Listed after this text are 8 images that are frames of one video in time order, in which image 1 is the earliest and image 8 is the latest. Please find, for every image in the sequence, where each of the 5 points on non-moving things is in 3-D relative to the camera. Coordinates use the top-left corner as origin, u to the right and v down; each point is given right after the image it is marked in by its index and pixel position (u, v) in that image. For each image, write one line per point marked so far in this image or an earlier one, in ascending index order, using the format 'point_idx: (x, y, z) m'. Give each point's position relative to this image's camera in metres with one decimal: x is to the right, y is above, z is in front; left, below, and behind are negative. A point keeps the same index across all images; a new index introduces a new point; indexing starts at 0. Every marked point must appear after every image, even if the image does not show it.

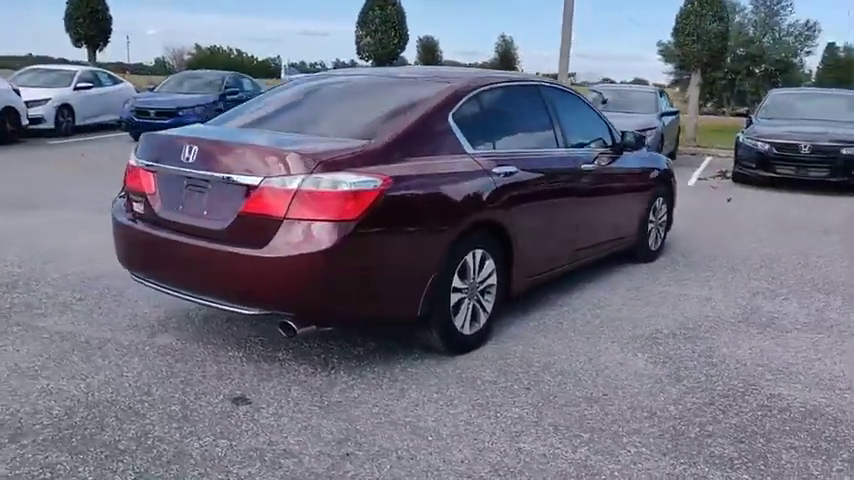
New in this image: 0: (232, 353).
0: (-1.2, -0.7, +4.4) m
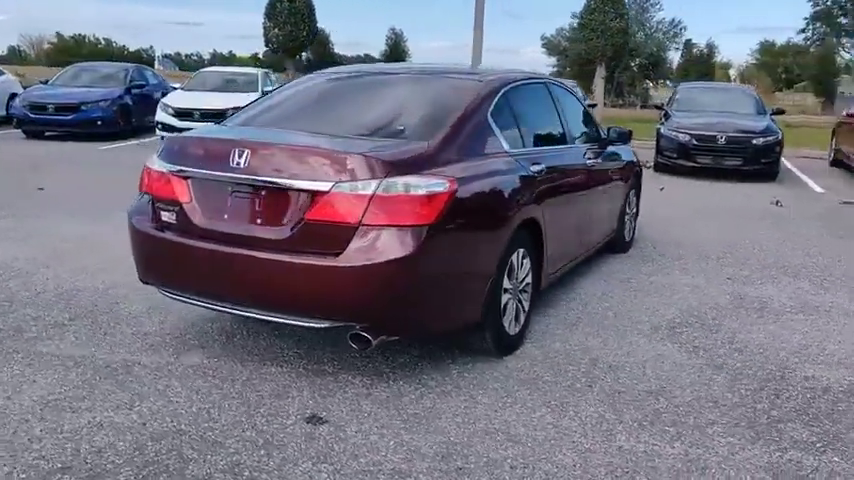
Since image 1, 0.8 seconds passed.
0: (-0.9, -0.8, +4.2) m
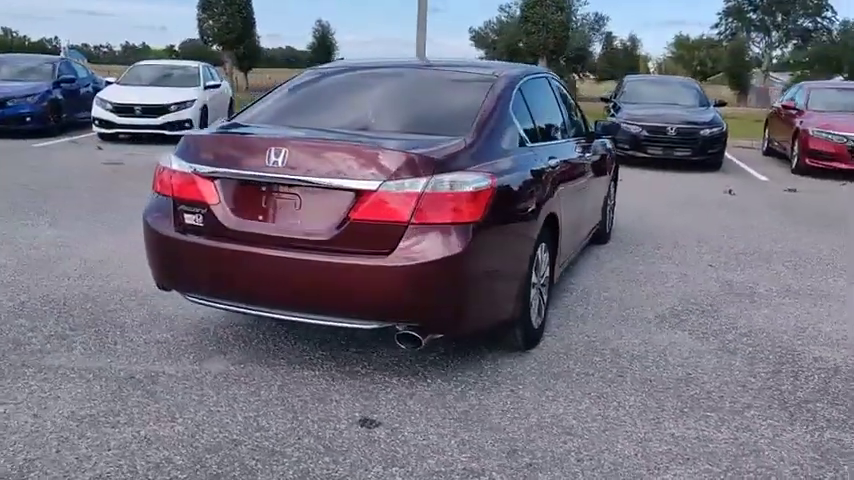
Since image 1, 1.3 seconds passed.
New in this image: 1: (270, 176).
0: (-0.7, -0.8, +4.1) m
1: (-0.8, +0.3, +3.7) m
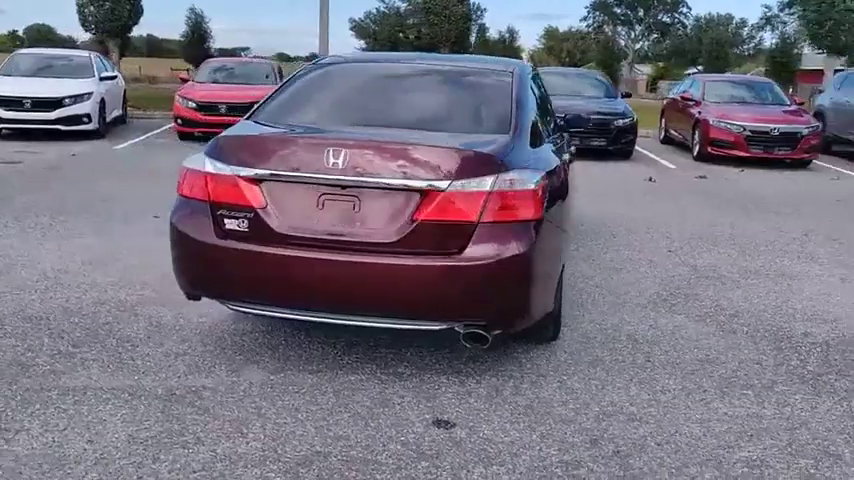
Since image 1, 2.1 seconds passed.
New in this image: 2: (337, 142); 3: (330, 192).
0: (-0.4, -0.8, +4.0) m
1: (-0.5, +0.3, +3.5) m
2: (-0.4, +0.5, +3.6) m
3: (-0.5, +0.2, +3.6) m
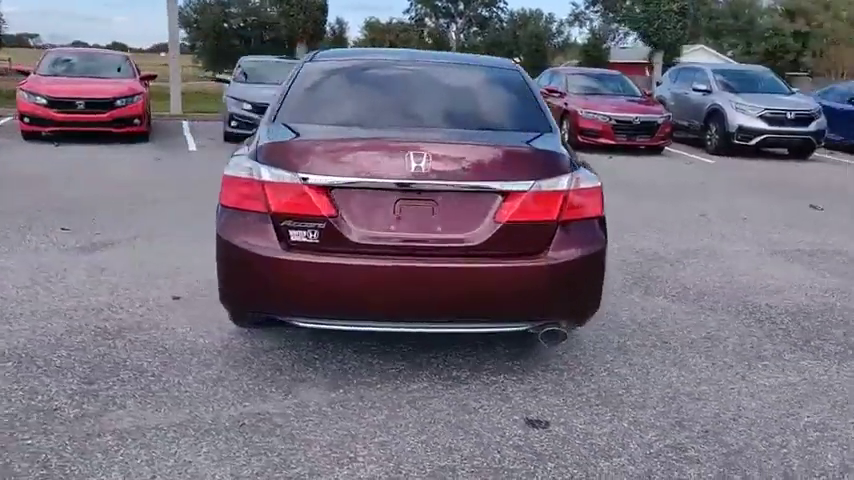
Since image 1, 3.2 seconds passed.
0: (-0.1, -0.8, +3.9) m
1: (-0.1, +0.3, +3.4) m
2: (-0.1, +0.5, +3.5) m
3: (-0.1, +0.2, +3.4) m
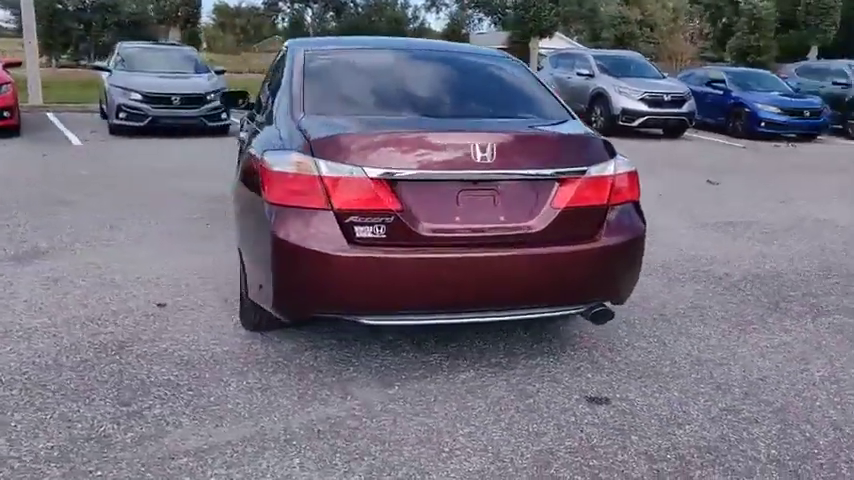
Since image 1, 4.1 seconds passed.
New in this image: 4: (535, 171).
0: (+0.2, -0.8, +3.9) m
1: (+0.2, +0.3, +3.4) m
2: (+0.2, +0.5, +3.5) m
3: (+0.2, +0.3, +3.4) m
4: (+0.5, +0.4, +3.5) m
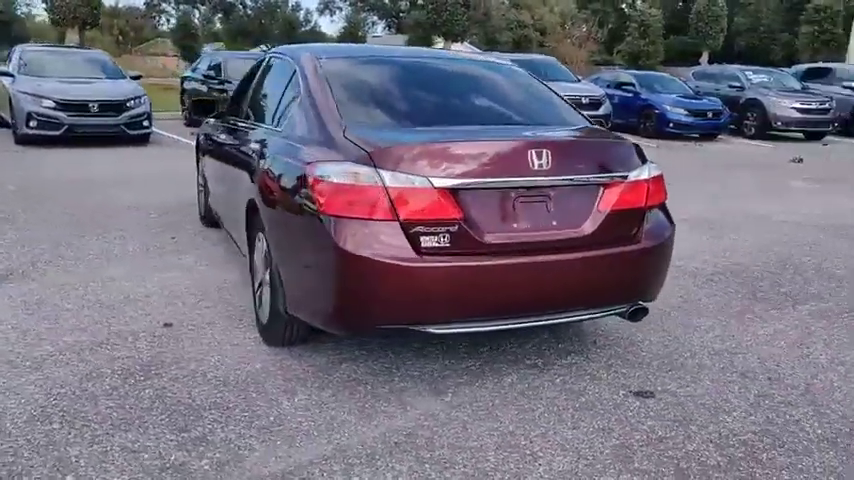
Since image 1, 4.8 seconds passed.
0: (+0.5, -0.8, +4.0) m
1: (+0.5, +0.3, +3.5) m
2: (+0.5, +0.5, +3.6) m
3: (+0.5, +0.2, +3.5) m
4: (+0.8, +0.3, +3.6) m
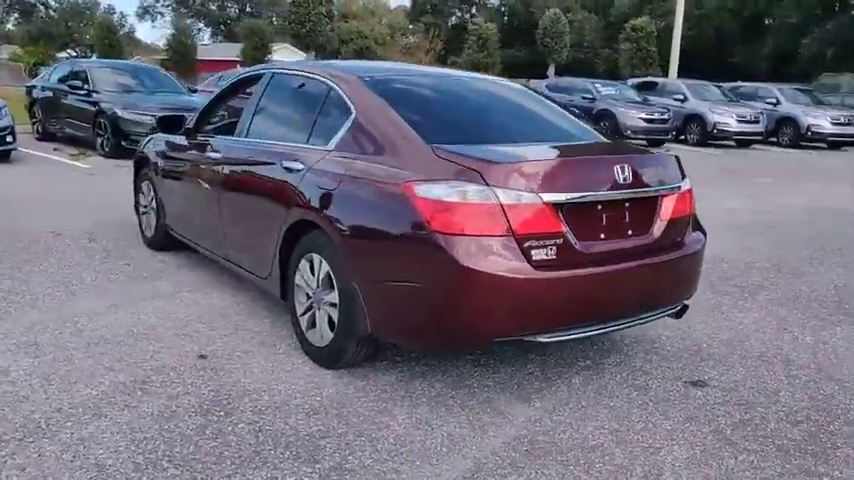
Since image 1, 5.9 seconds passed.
0: (+0.9, -0.9, +4.2) m
1: (+1.0, +0.2, +3.8) m
2: (+1.0, +0.4, +3.9) m
3: (+1.0, +0.2, +3.8) m
4: (+1.3, +0.3, +4.0) m
